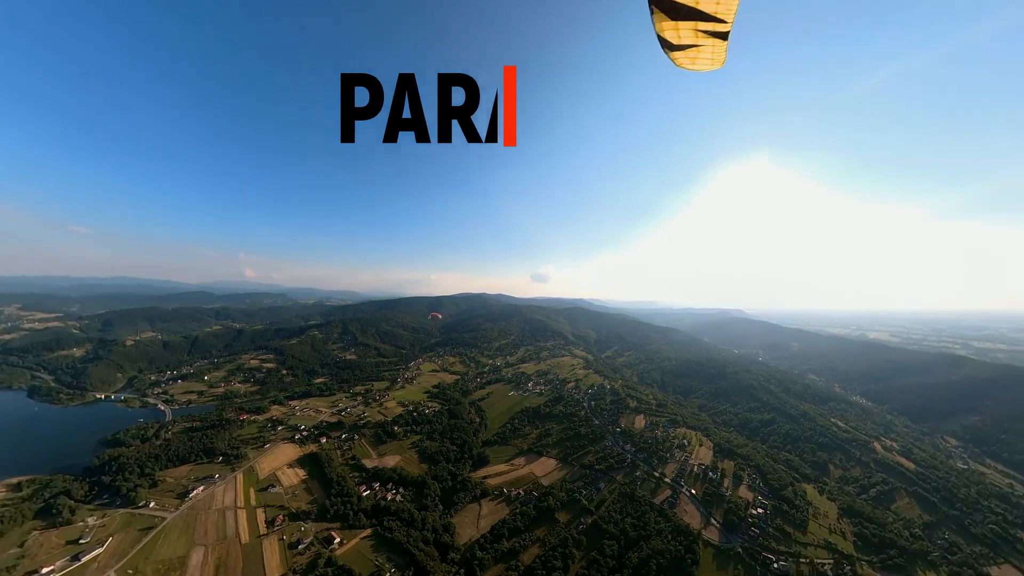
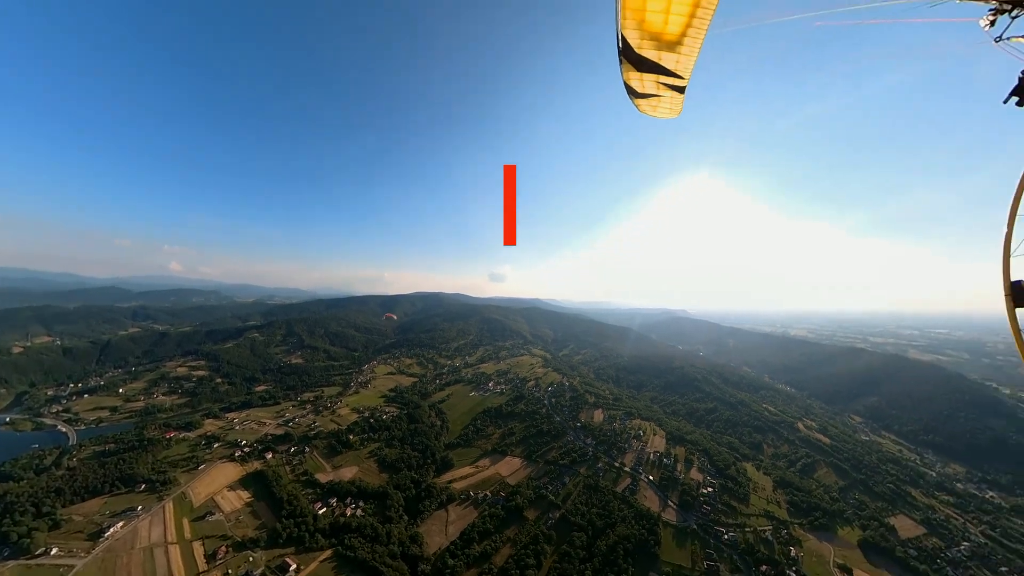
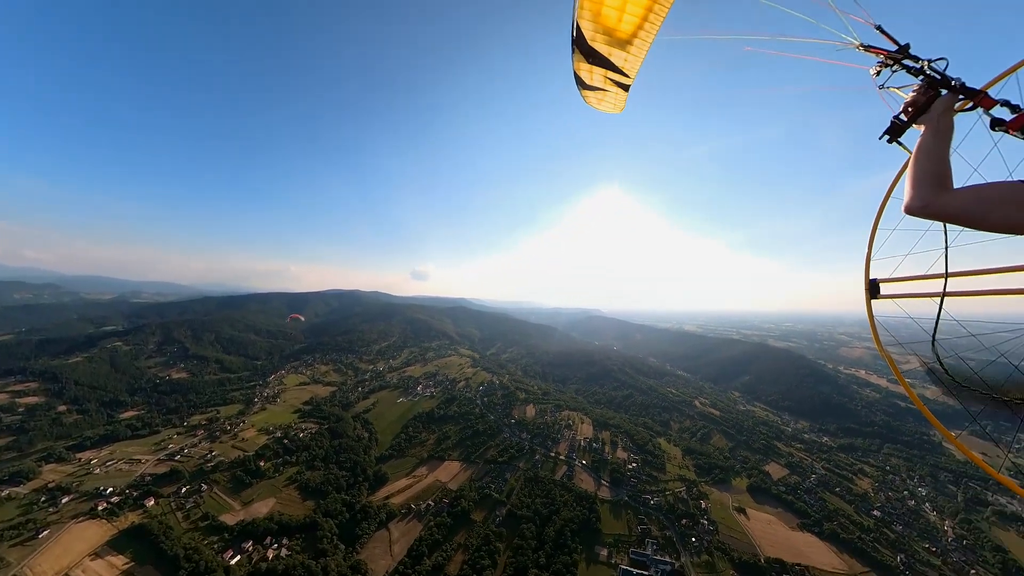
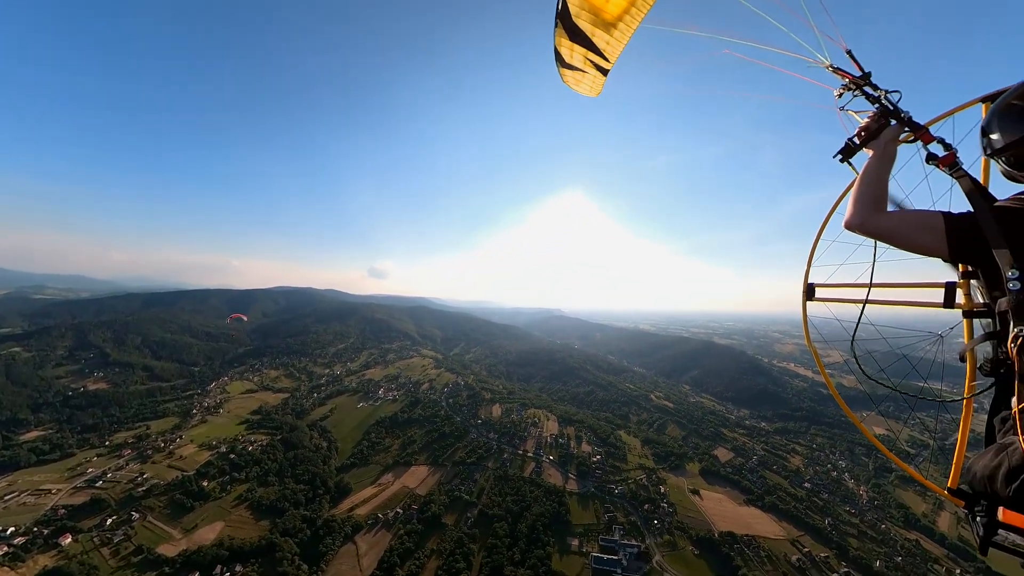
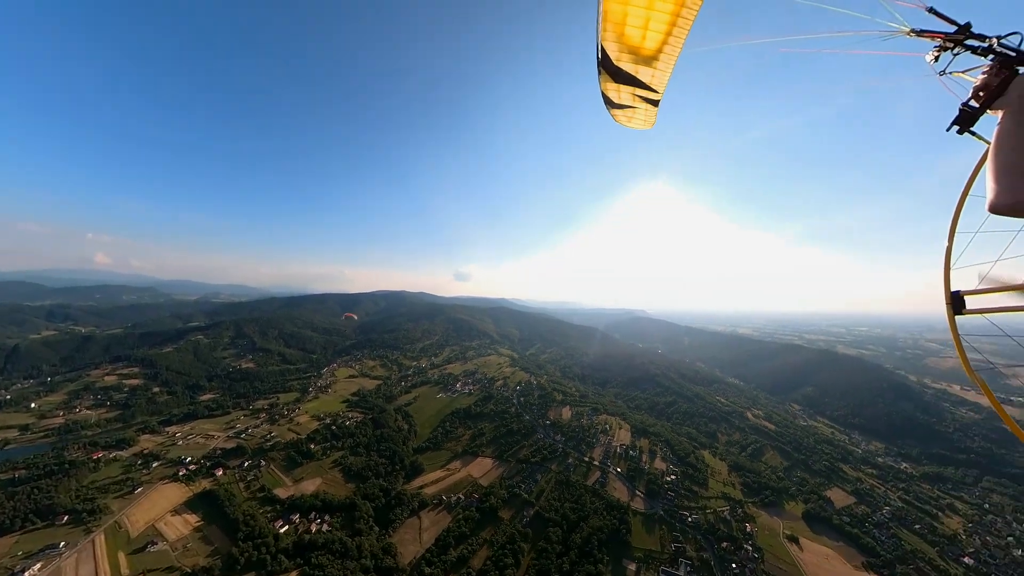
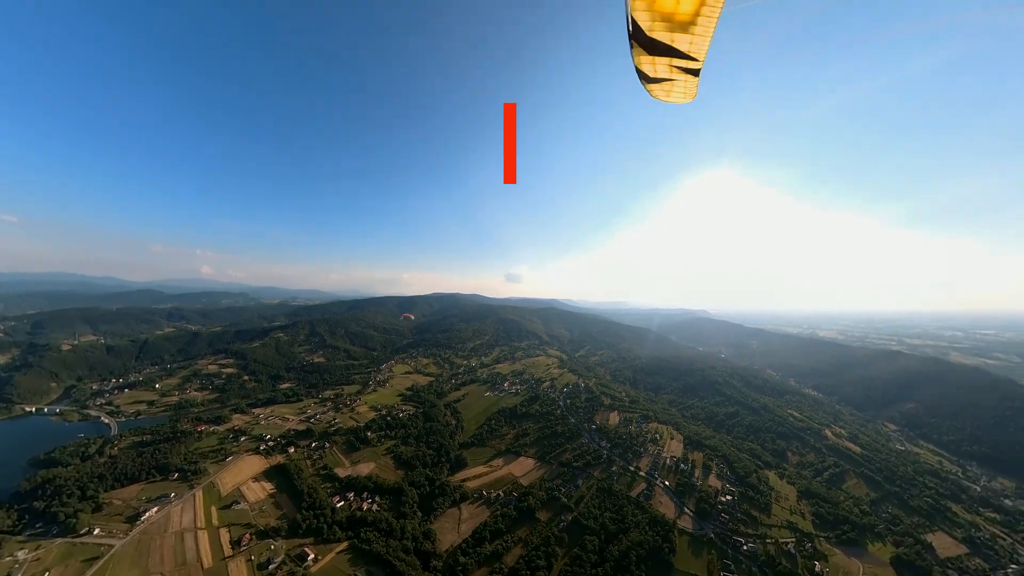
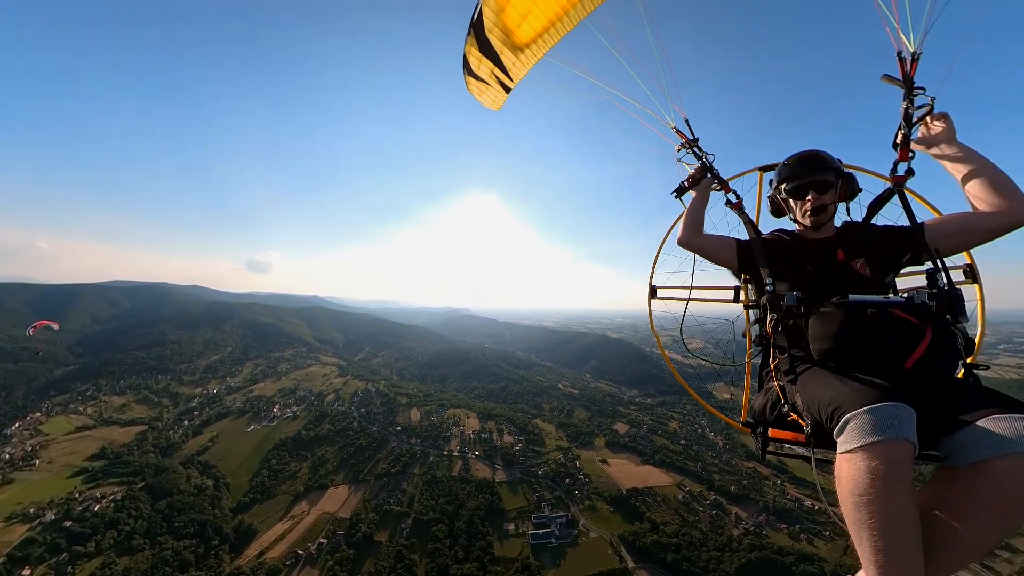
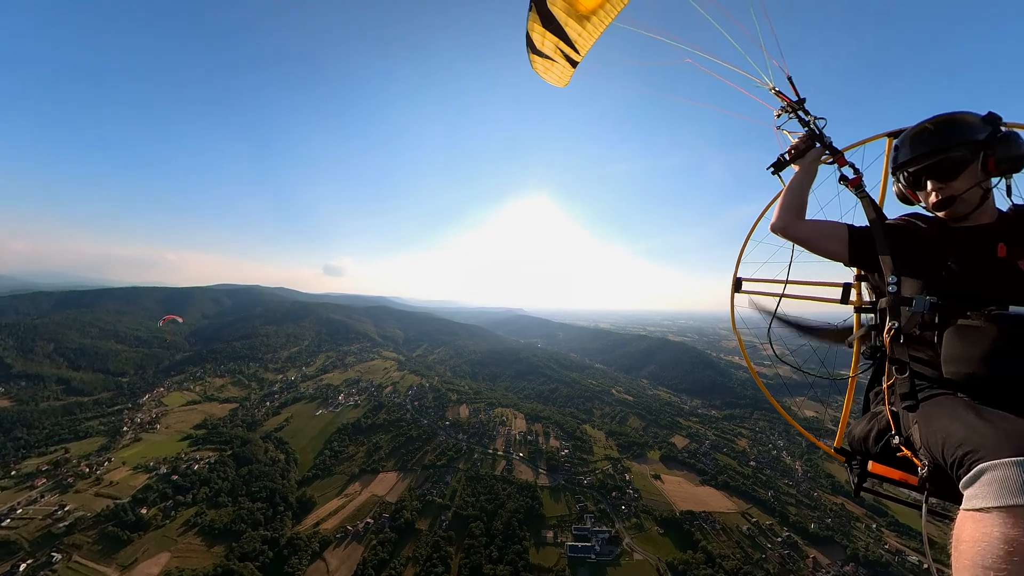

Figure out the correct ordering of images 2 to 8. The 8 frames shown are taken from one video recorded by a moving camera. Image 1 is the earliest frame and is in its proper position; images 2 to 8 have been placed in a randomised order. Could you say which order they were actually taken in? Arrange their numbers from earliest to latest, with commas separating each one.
6, 2, 5, 3, 4, 8, 7
